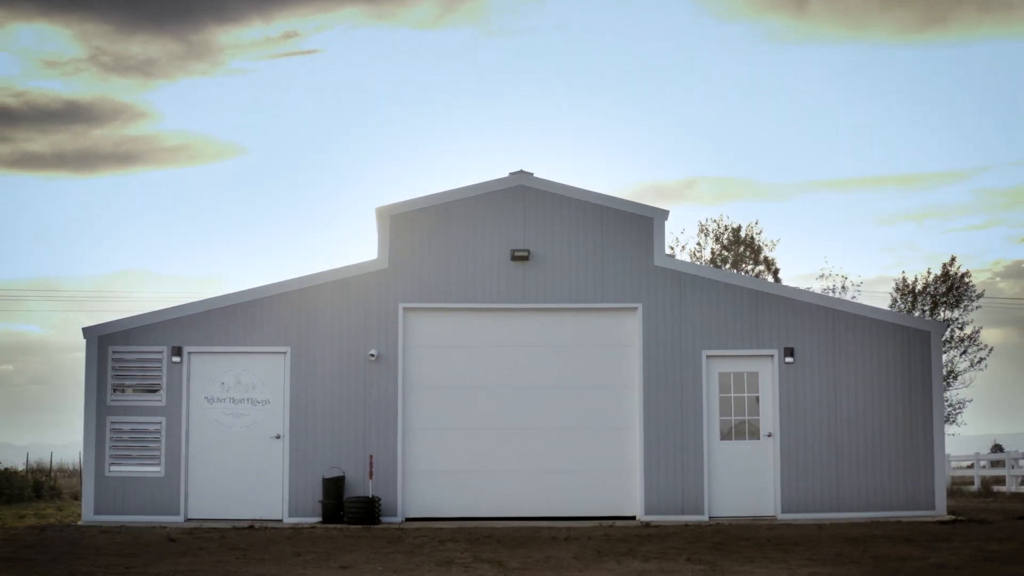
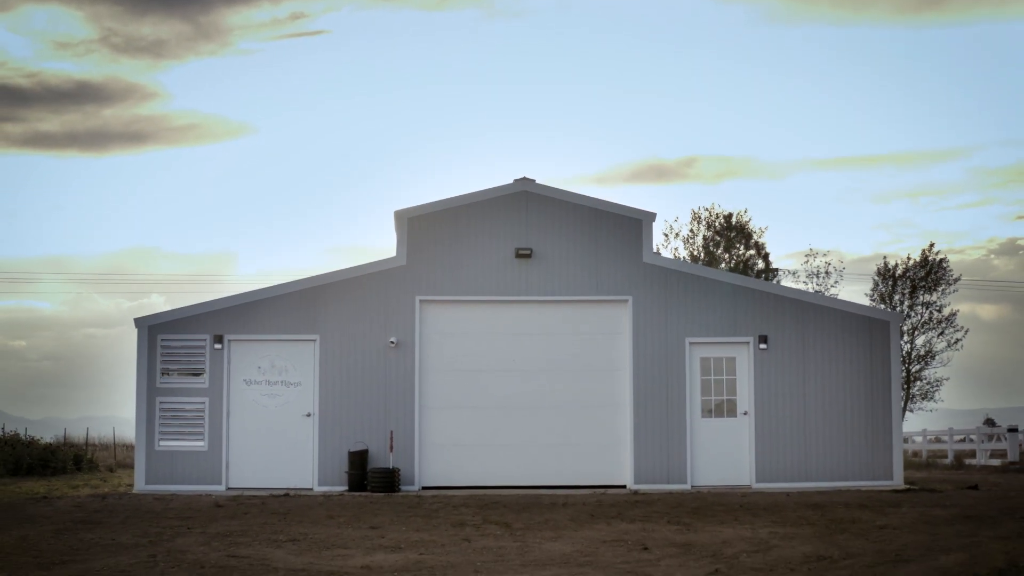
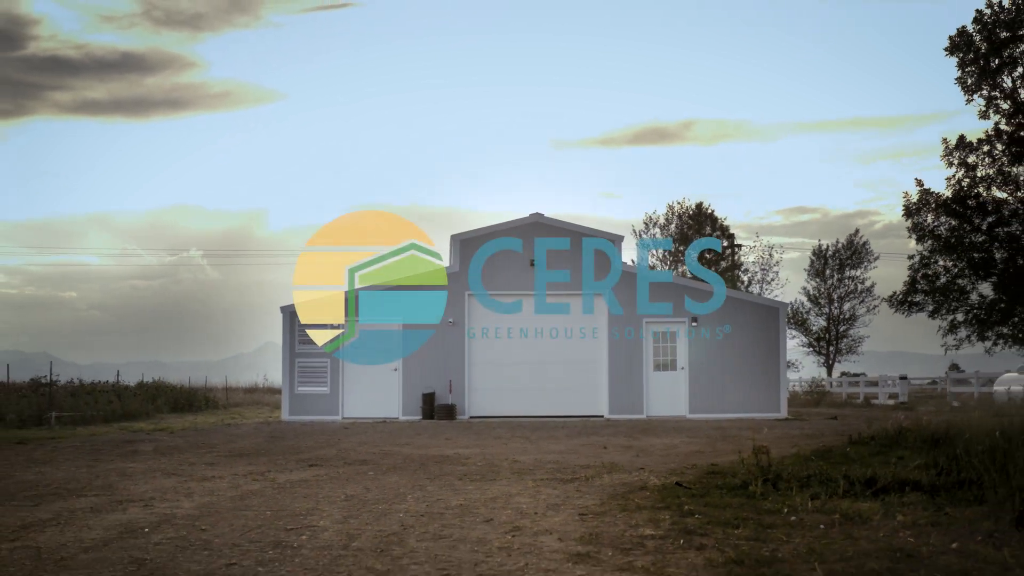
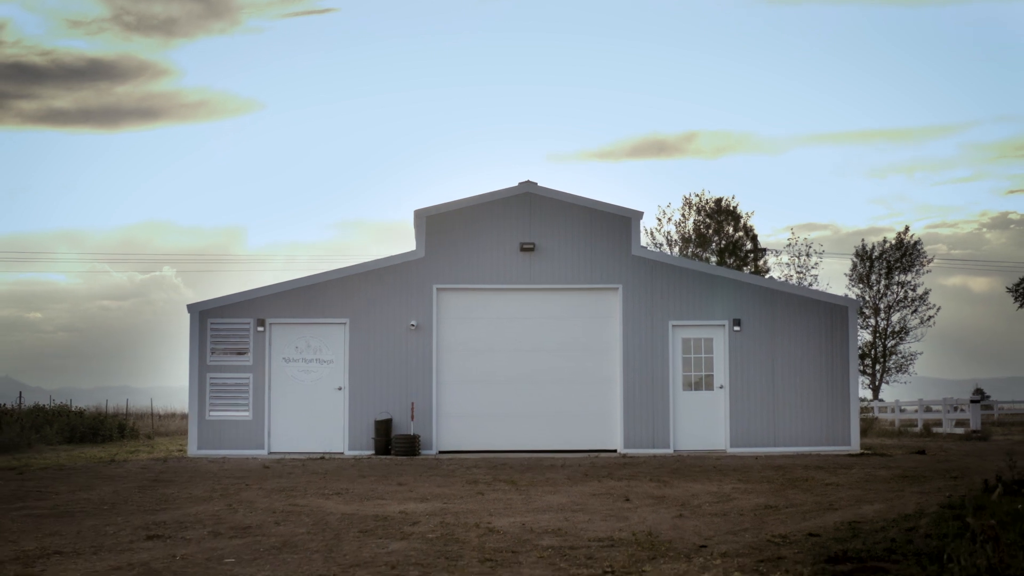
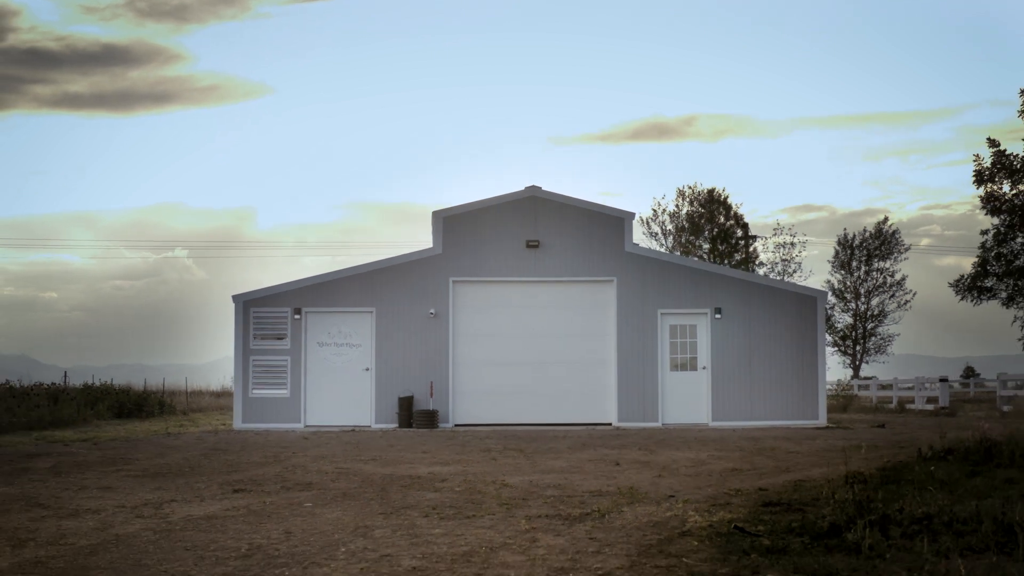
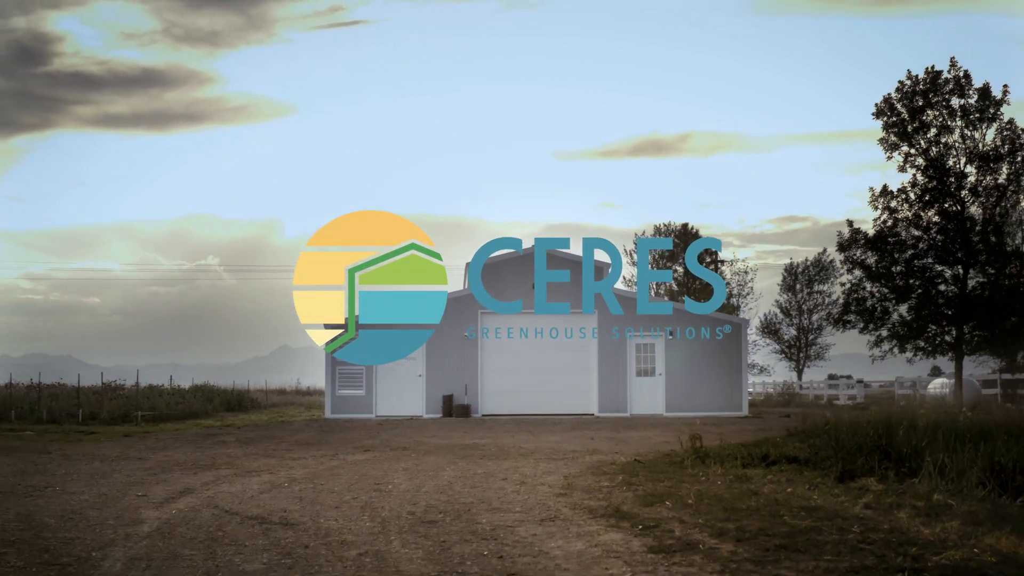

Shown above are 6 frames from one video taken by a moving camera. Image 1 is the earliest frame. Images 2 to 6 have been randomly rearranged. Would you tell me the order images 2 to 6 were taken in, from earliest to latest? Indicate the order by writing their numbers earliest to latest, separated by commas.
2, 4, 5, 3, 6
